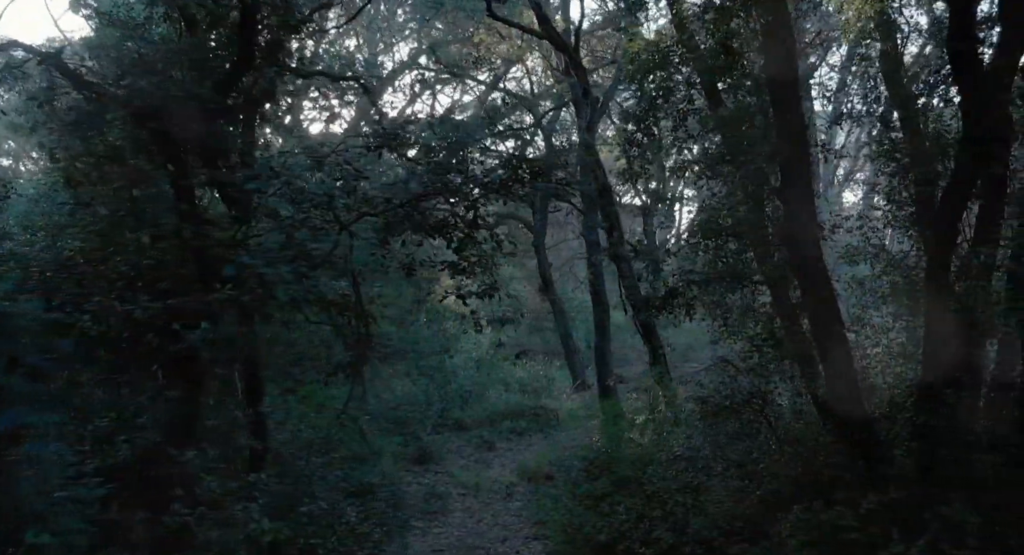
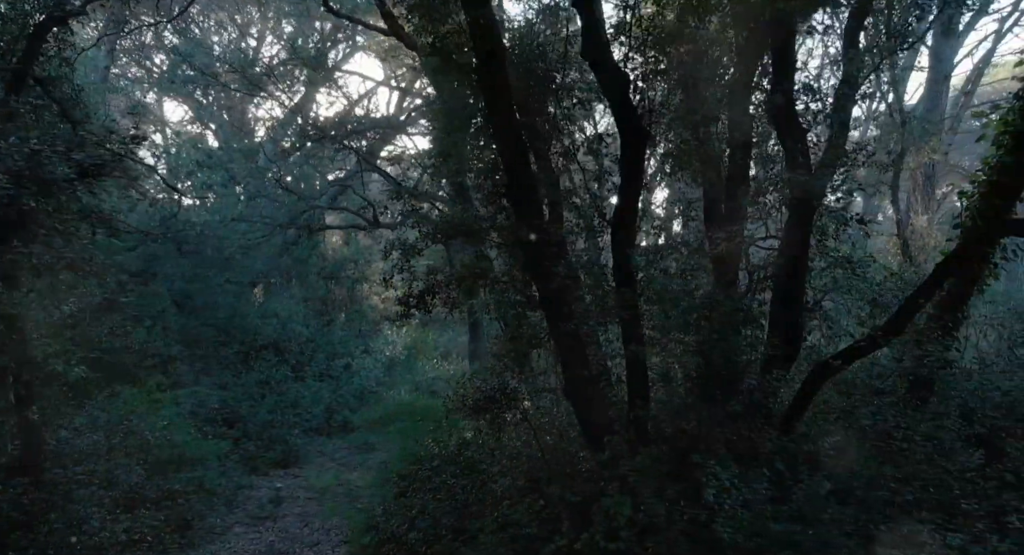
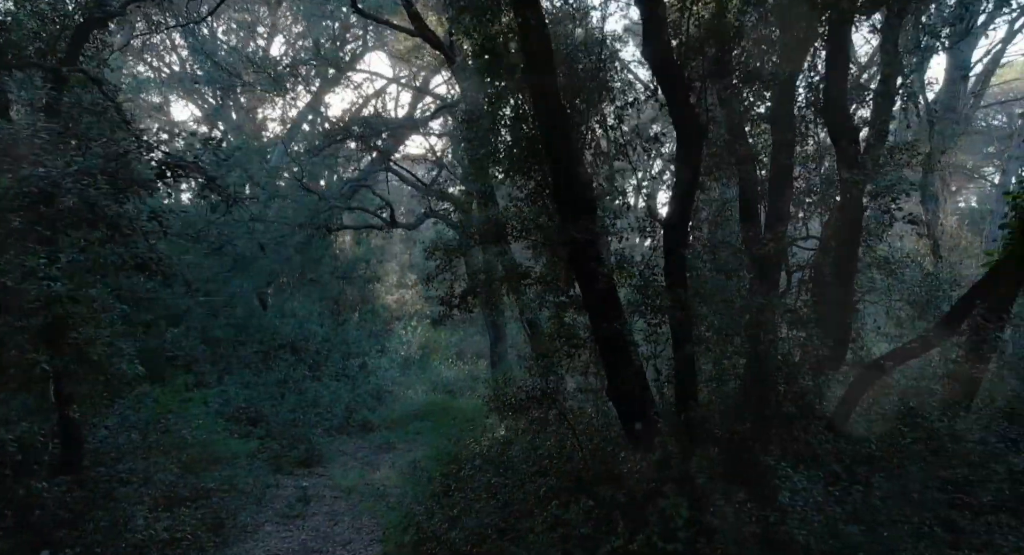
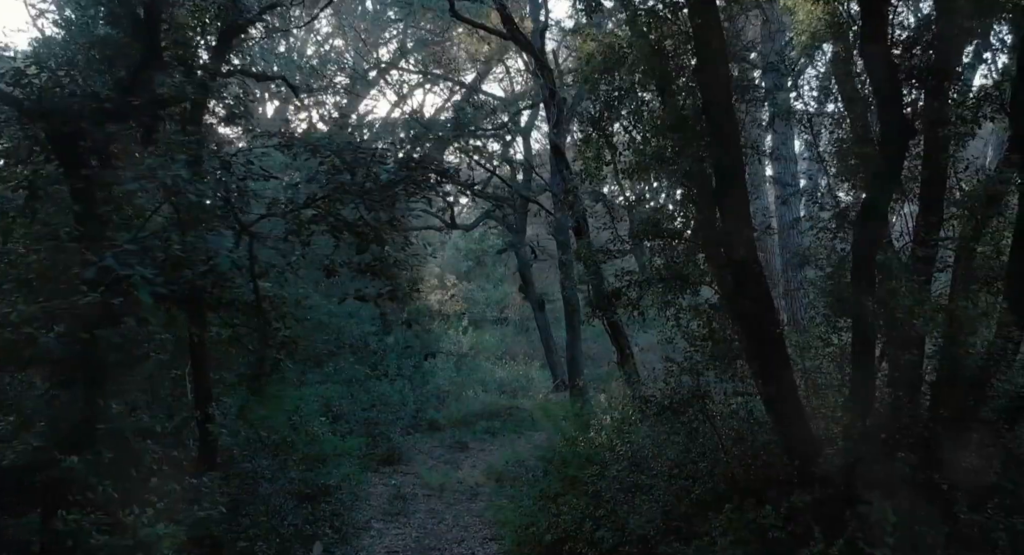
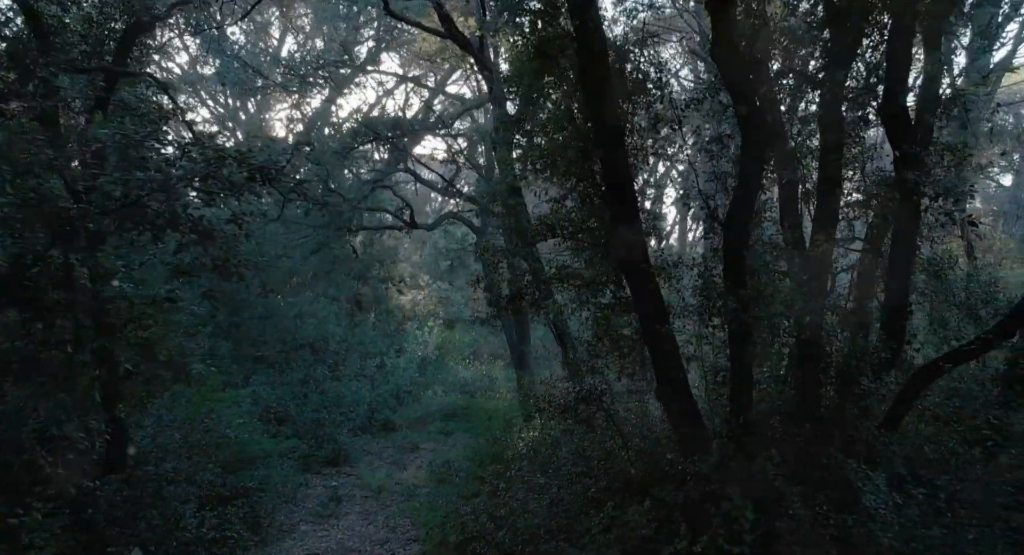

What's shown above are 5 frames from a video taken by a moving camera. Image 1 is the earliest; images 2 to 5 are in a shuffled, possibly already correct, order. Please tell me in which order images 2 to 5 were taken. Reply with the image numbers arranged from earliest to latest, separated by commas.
4, 5, 3, 2
